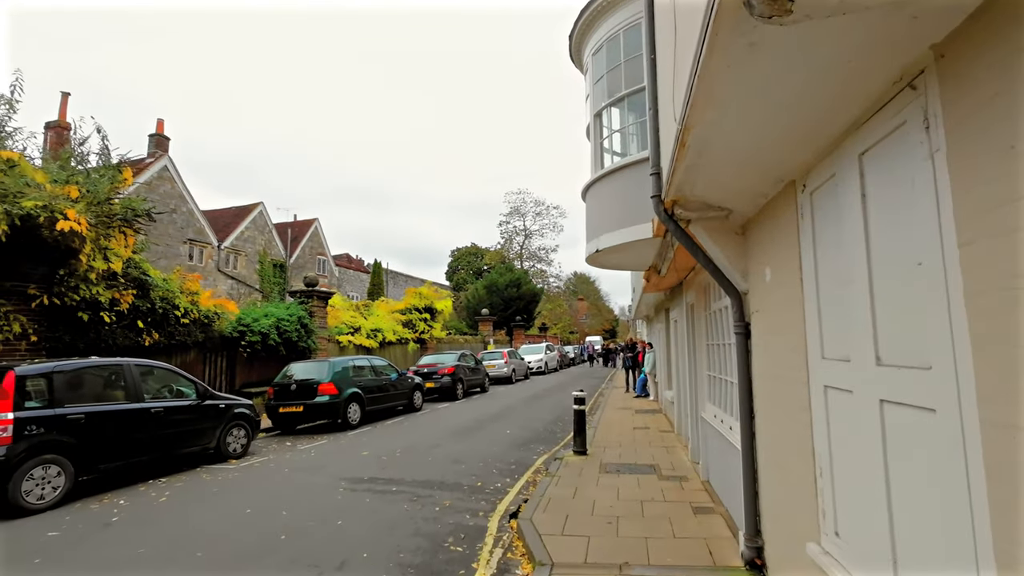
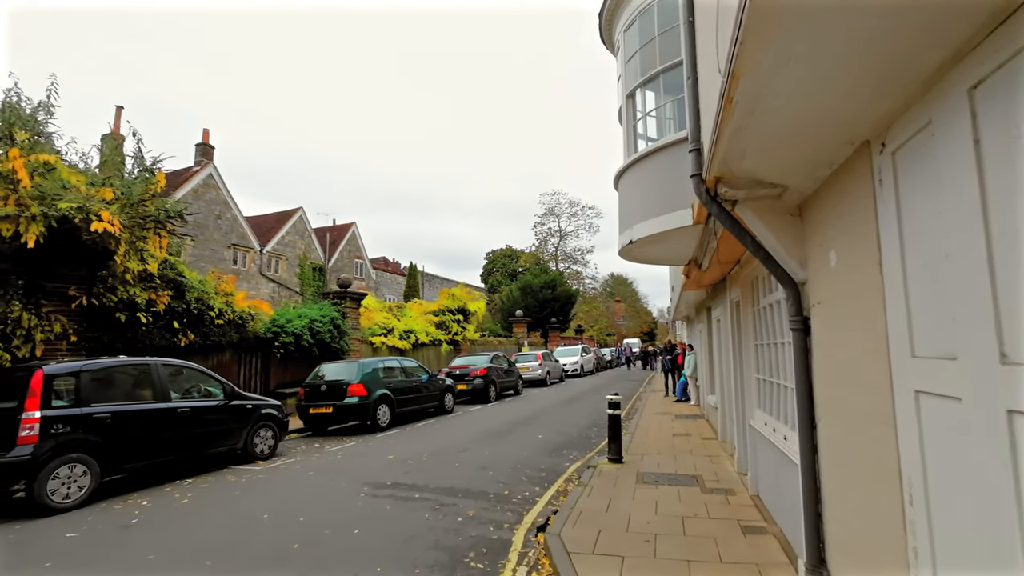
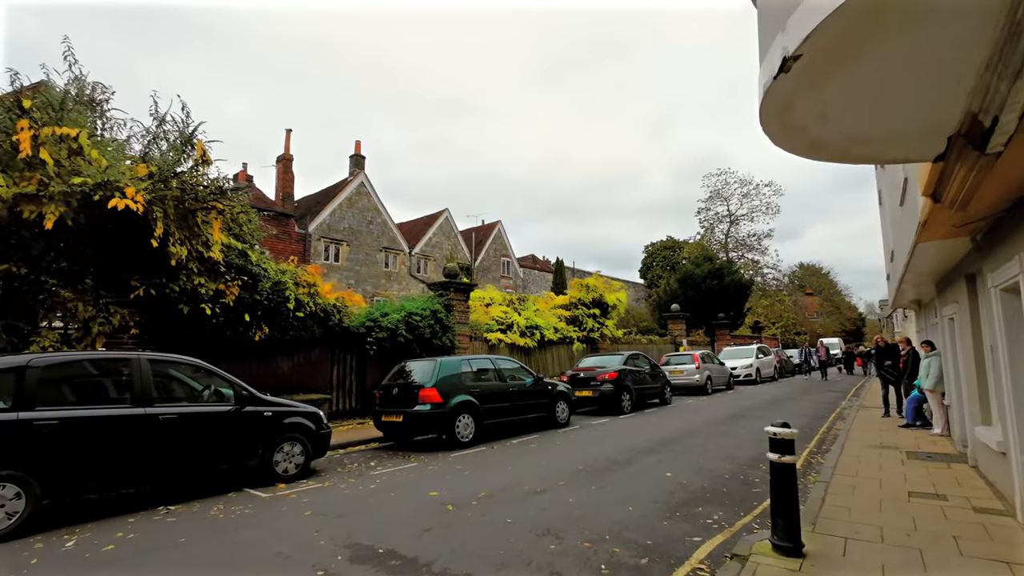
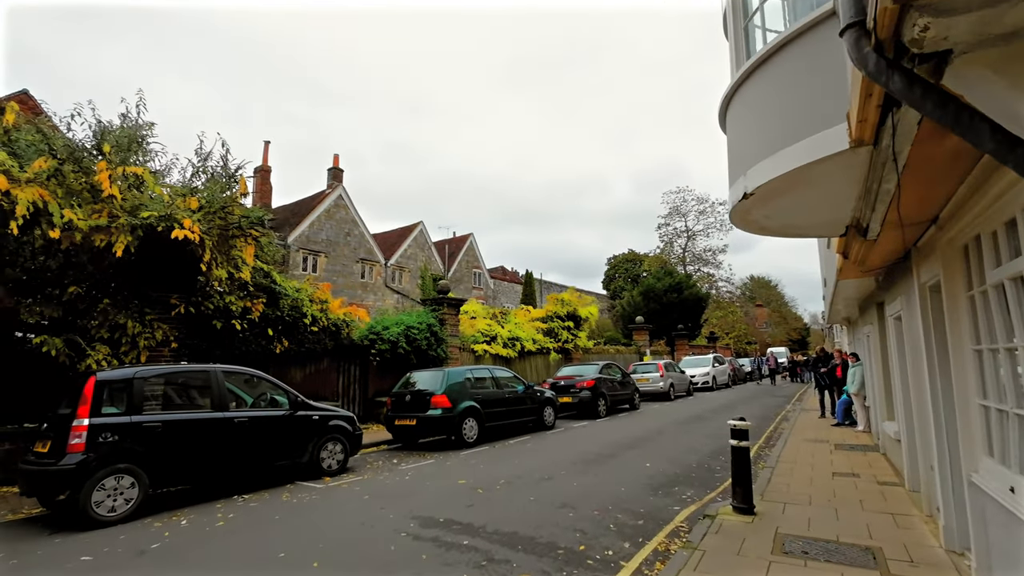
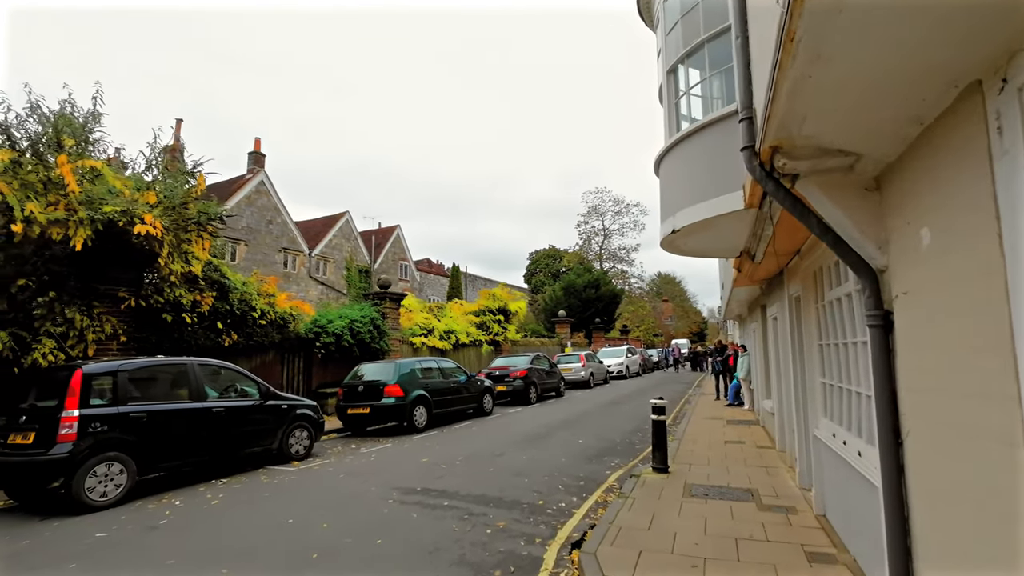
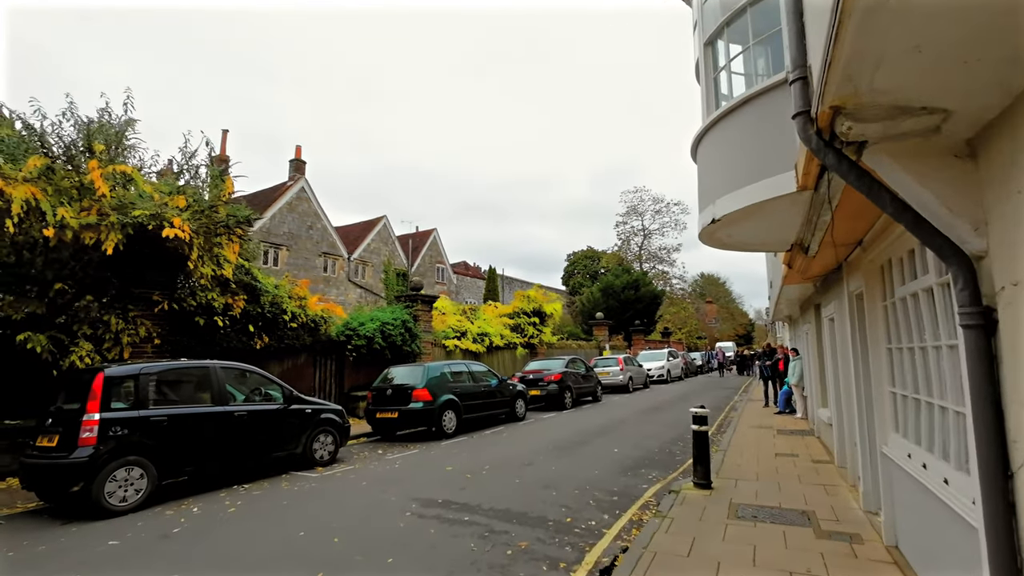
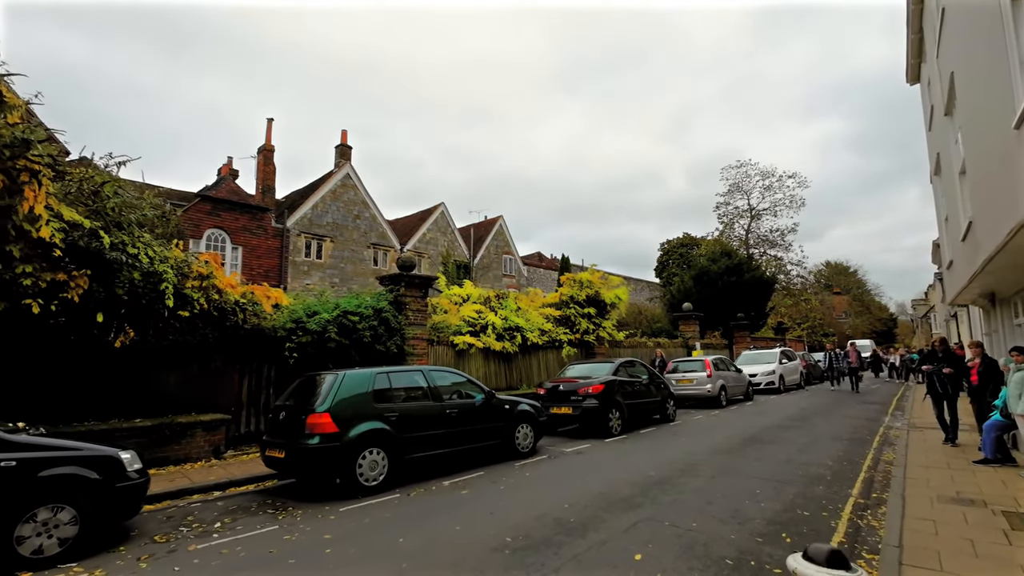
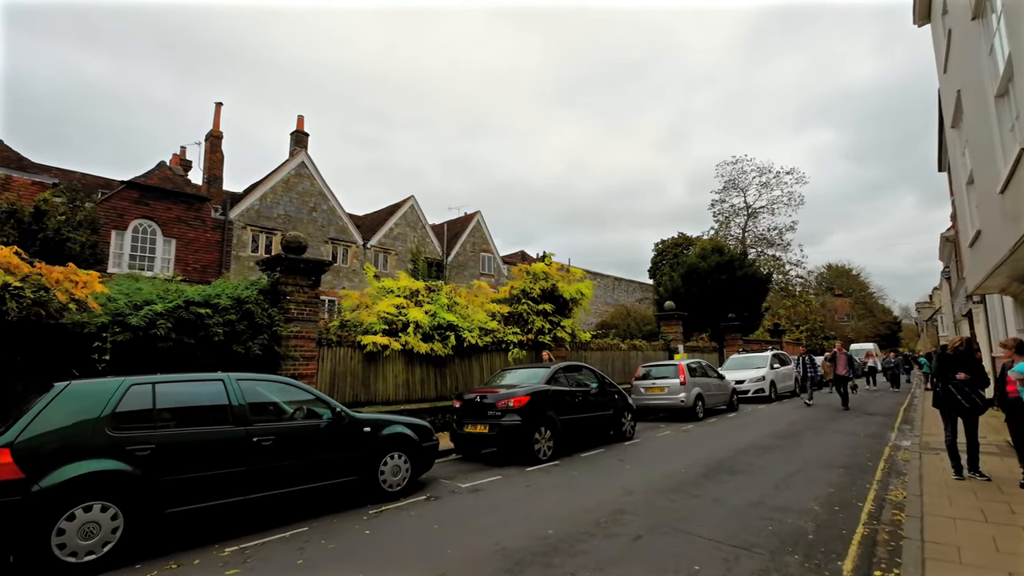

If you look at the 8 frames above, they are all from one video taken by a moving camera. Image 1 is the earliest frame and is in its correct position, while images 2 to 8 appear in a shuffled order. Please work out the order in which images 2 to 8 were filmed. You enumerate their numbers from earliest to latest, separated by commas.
2, 5, 6, 4, 3, 7, 8
